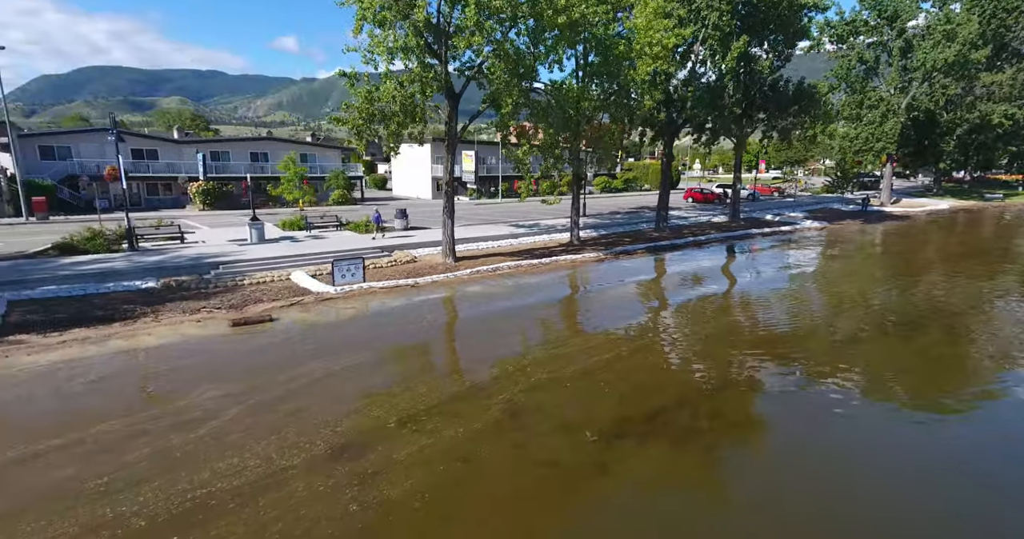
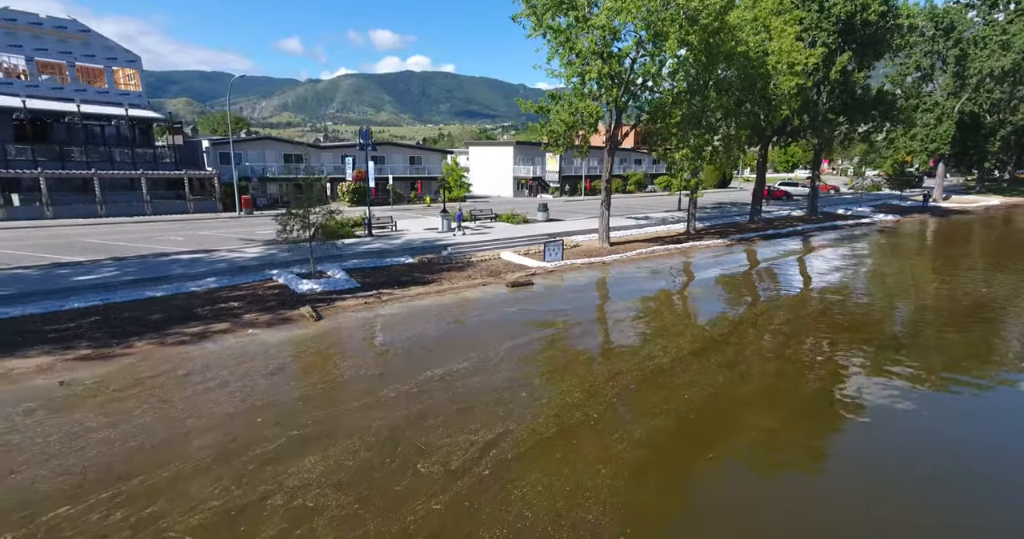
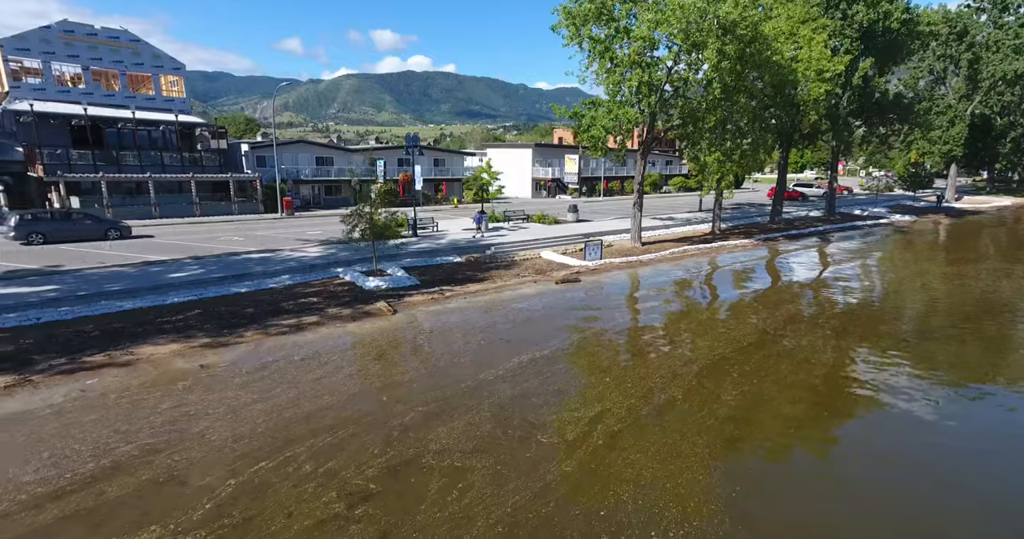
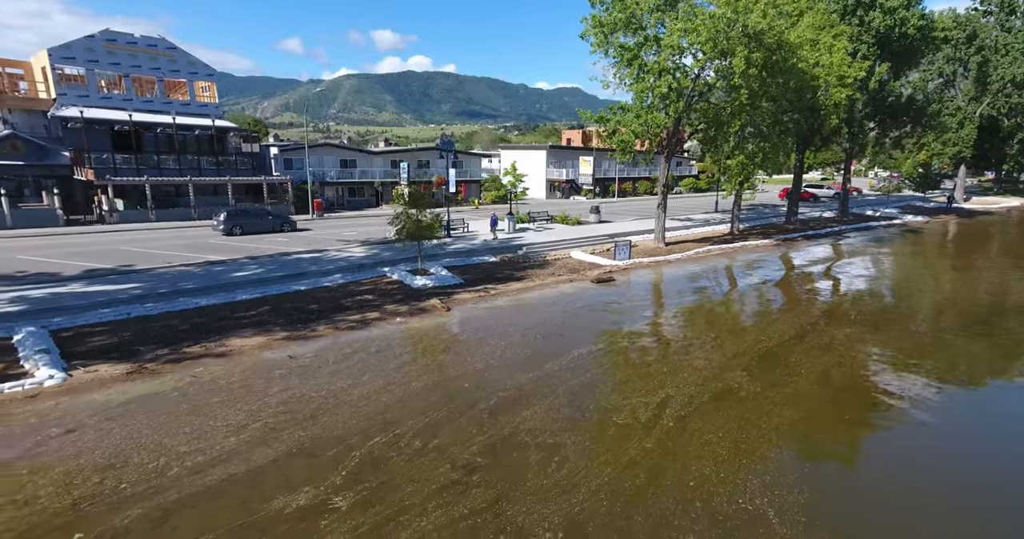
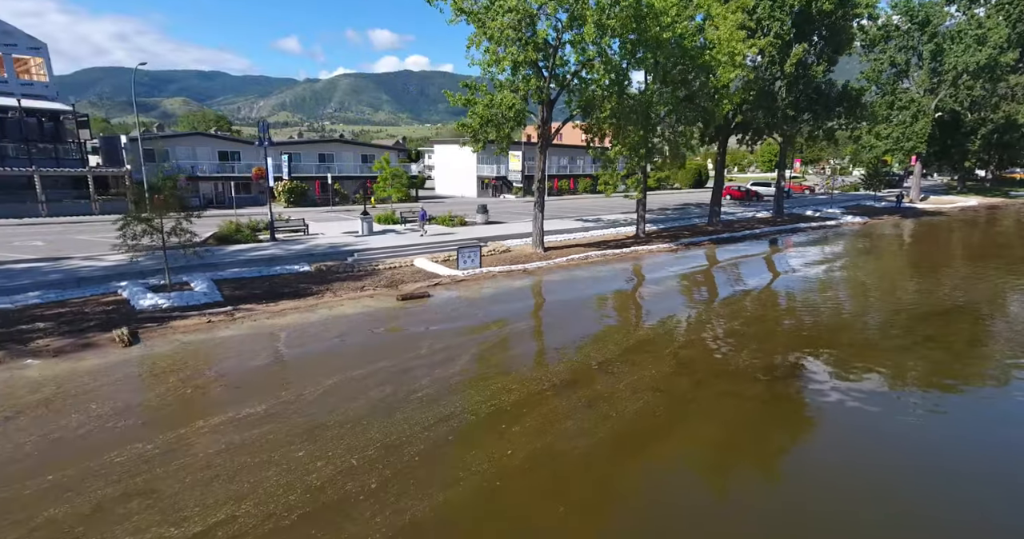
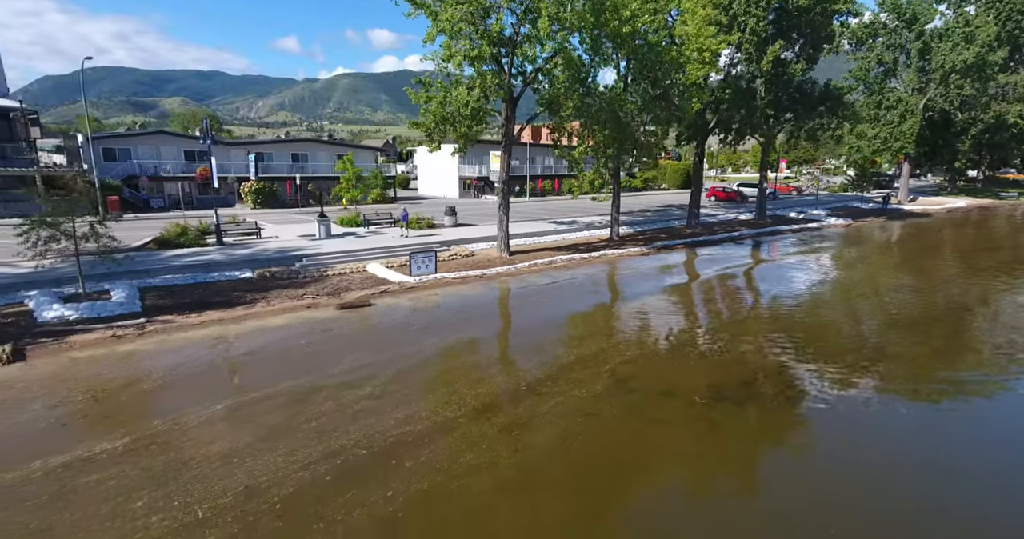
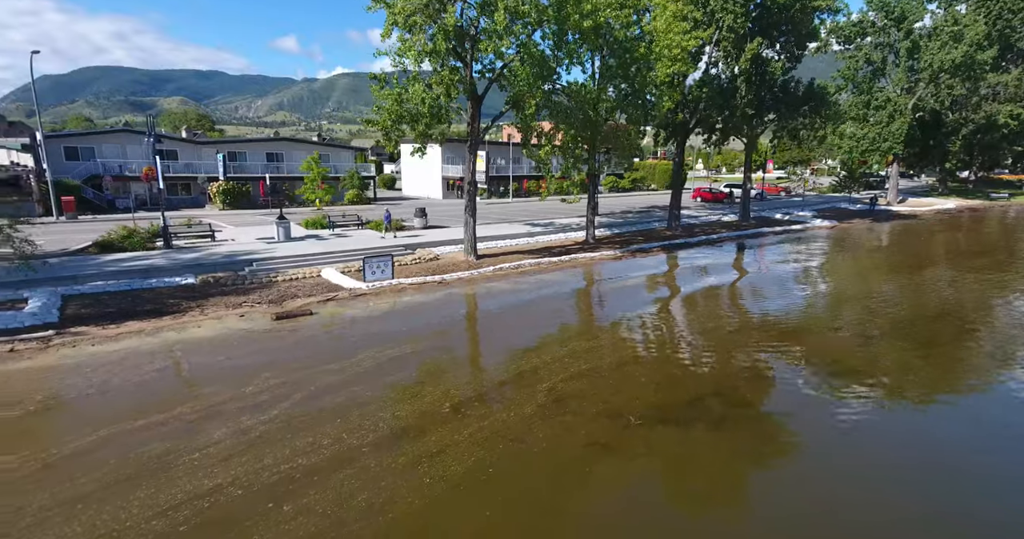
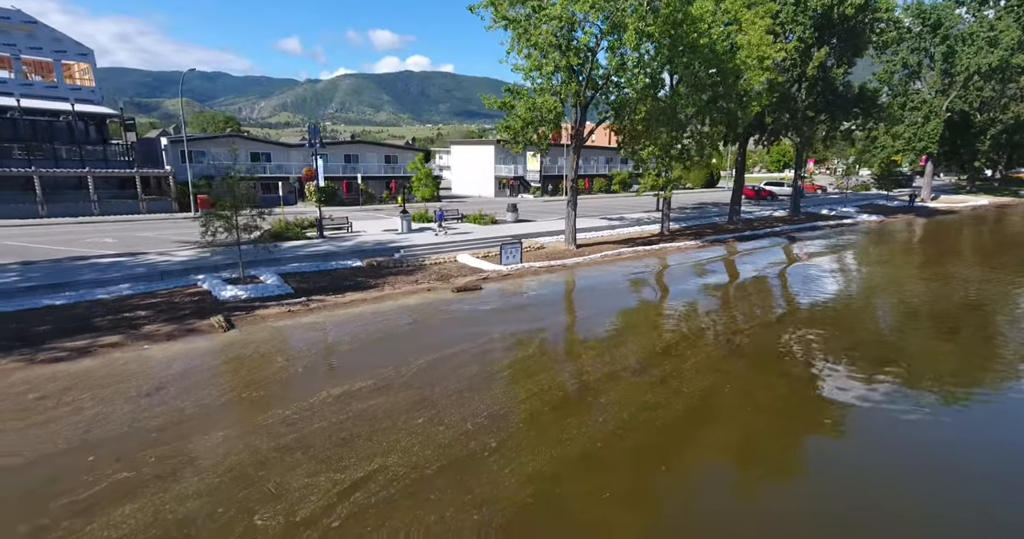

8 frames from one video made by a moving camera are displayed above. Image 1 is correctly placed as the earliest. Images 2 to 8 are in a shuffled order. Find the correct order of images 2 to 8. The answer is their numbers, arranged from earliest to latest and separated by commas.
7, 6, 5, 8, 2, 3, 4
